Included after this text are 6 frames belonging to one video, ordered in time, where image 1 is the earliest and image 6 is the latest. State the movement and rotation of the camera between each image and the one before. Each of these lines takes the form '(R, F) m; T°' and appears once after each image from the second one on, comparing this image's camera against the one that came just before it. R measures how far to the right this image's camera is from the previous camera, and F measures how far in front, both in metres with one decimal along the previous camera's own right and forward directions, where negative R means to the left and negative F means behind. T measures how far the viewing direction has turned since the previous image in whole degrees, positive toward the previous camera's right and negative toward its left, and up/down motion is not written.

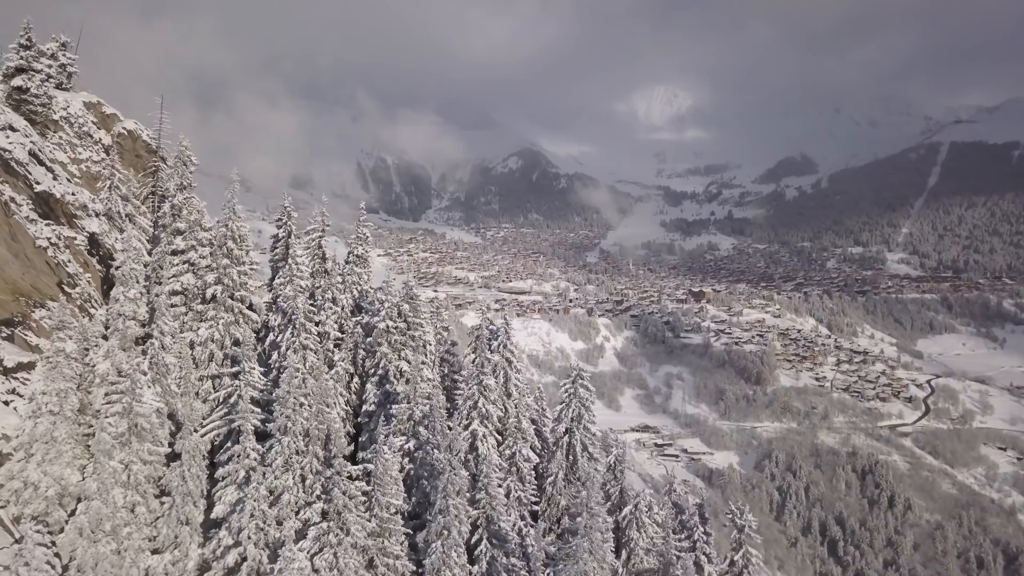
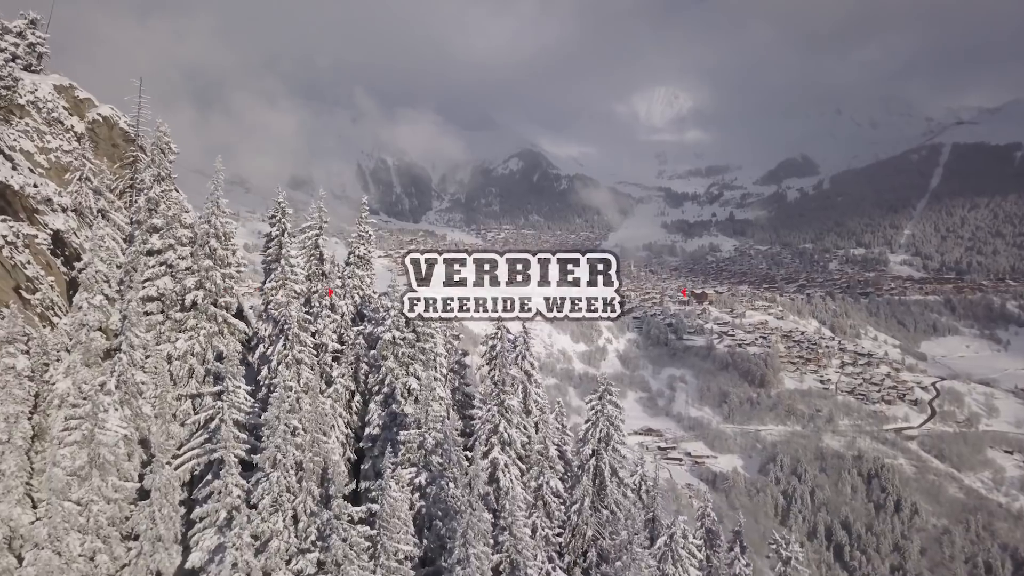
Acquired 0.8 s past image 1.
(-0.6, +1.7) m; 0°
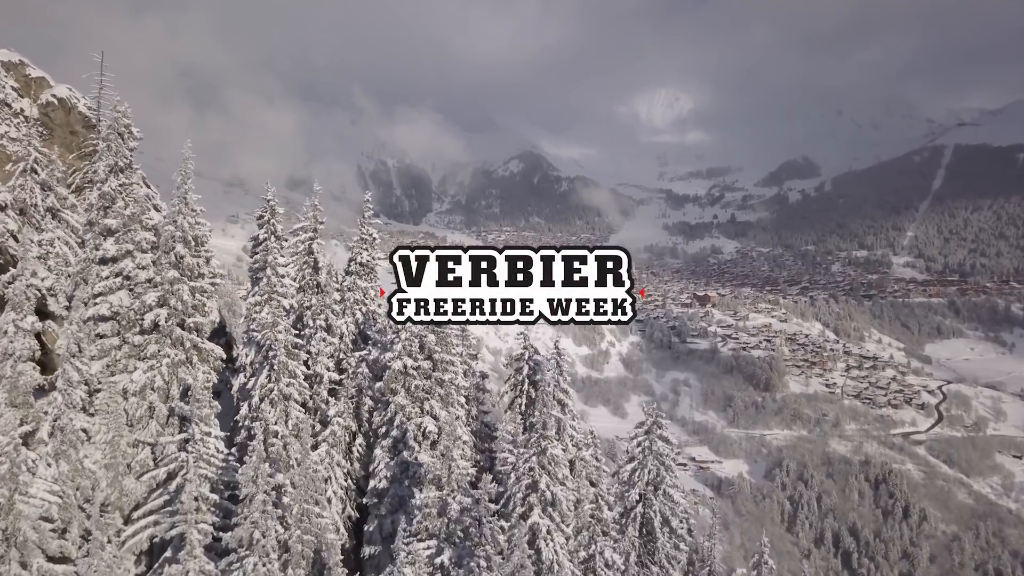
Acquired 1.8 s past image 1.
(-0.8, +2.3) m; 0°
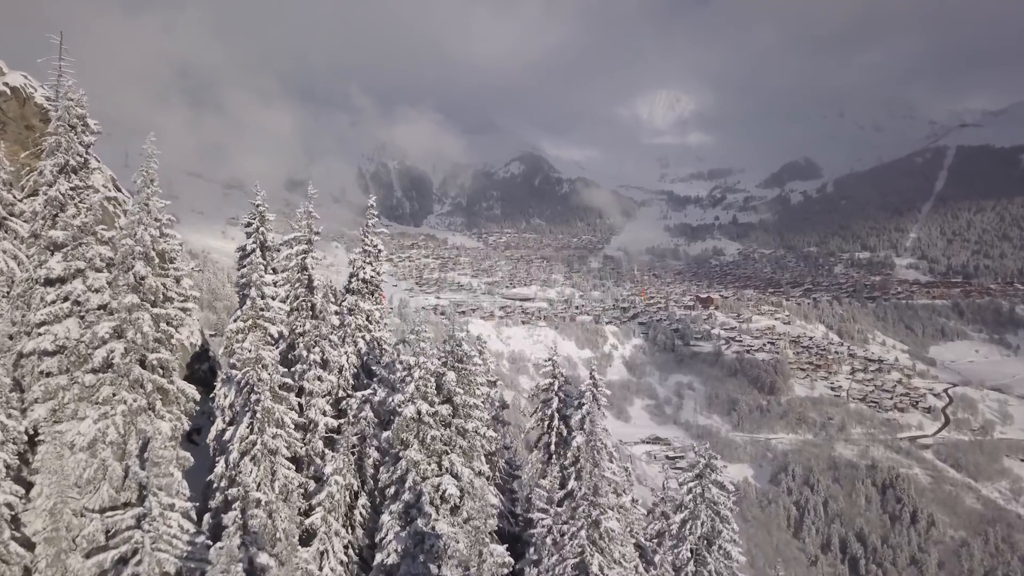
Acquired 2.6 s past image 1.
(-0.6, +1.8) m; 0°
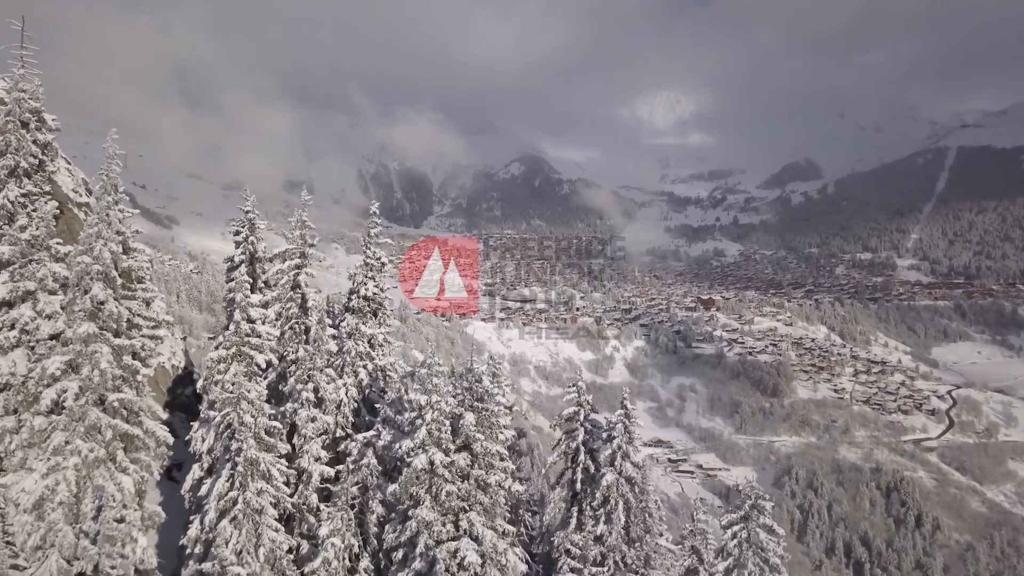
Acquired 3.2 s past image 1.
(-0.4, +1.2) m; 0°
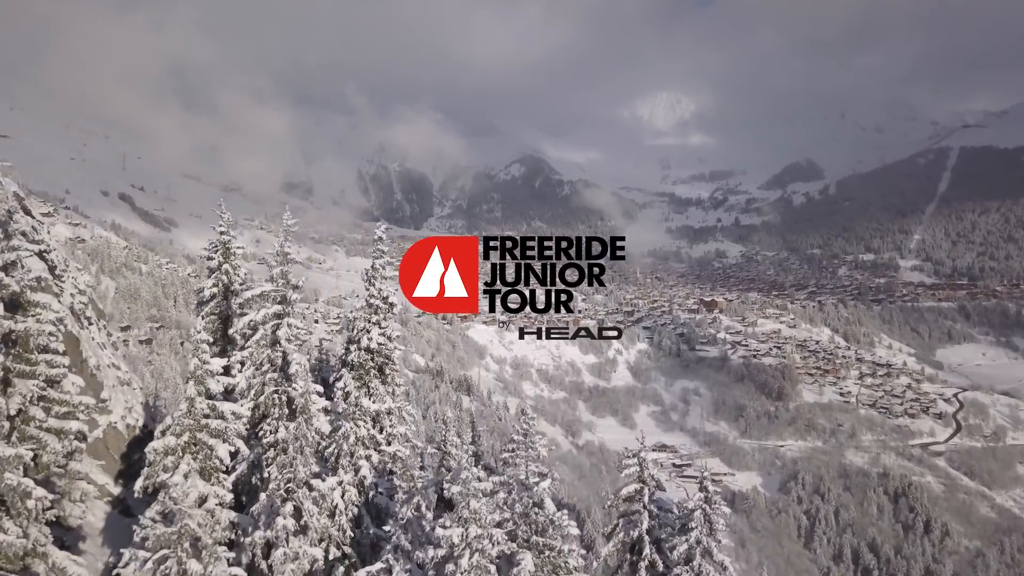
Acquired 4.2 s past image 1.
(-0.7, +2.2) m; 0°
